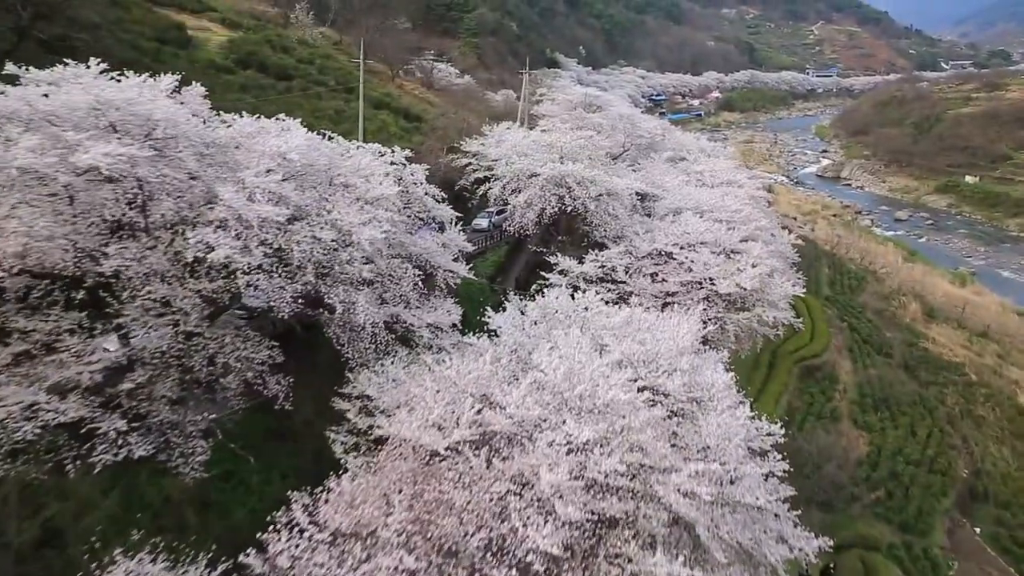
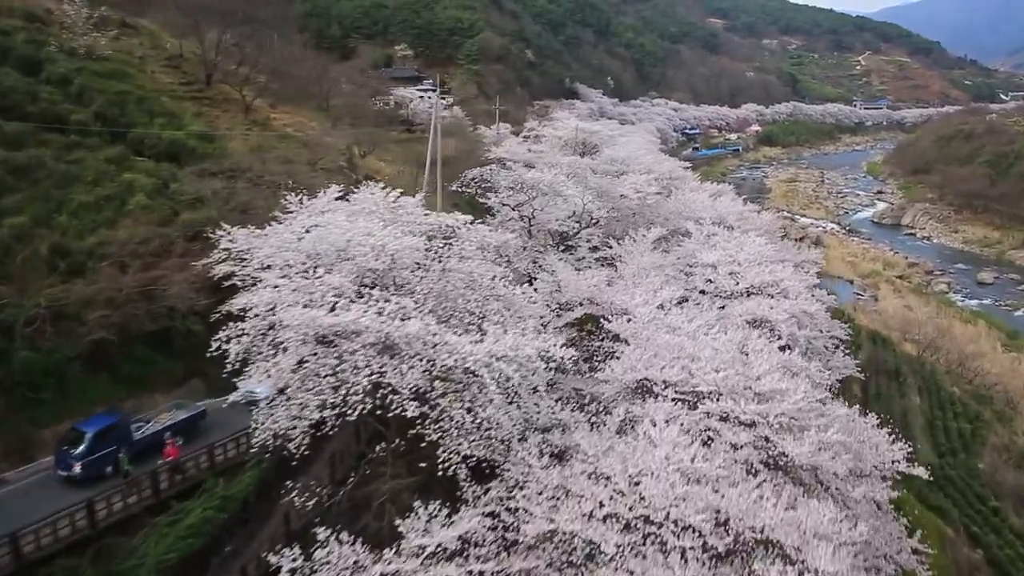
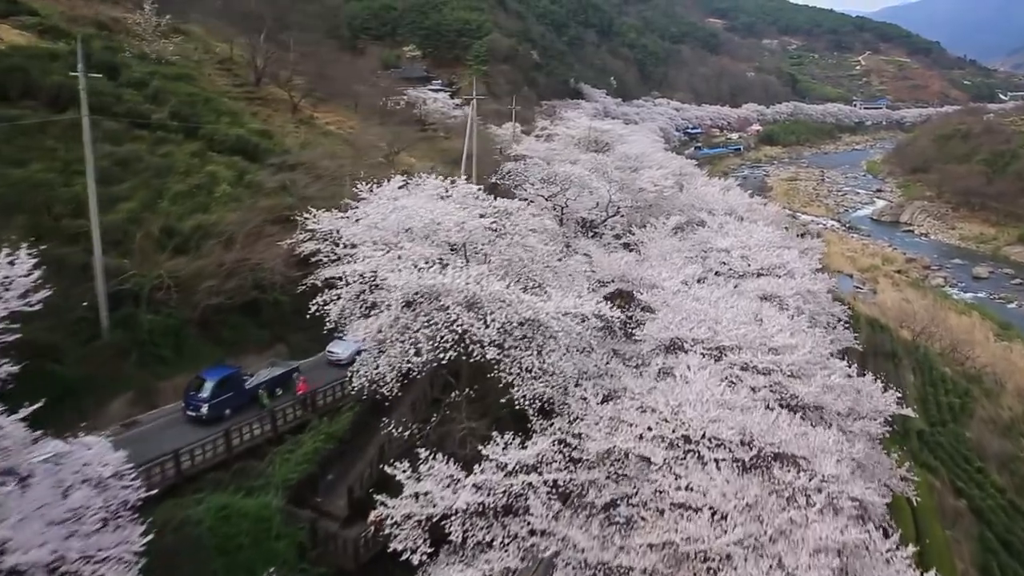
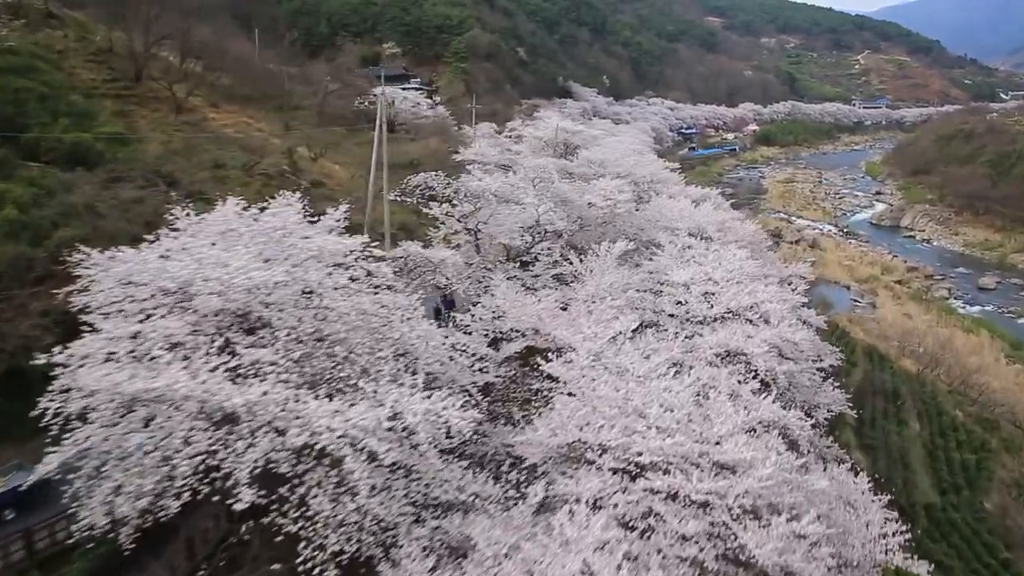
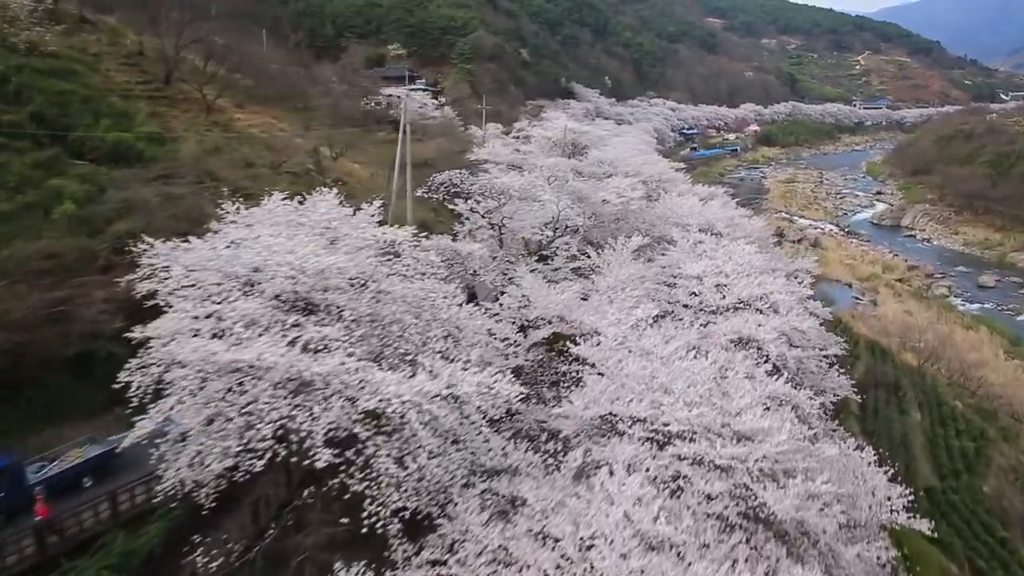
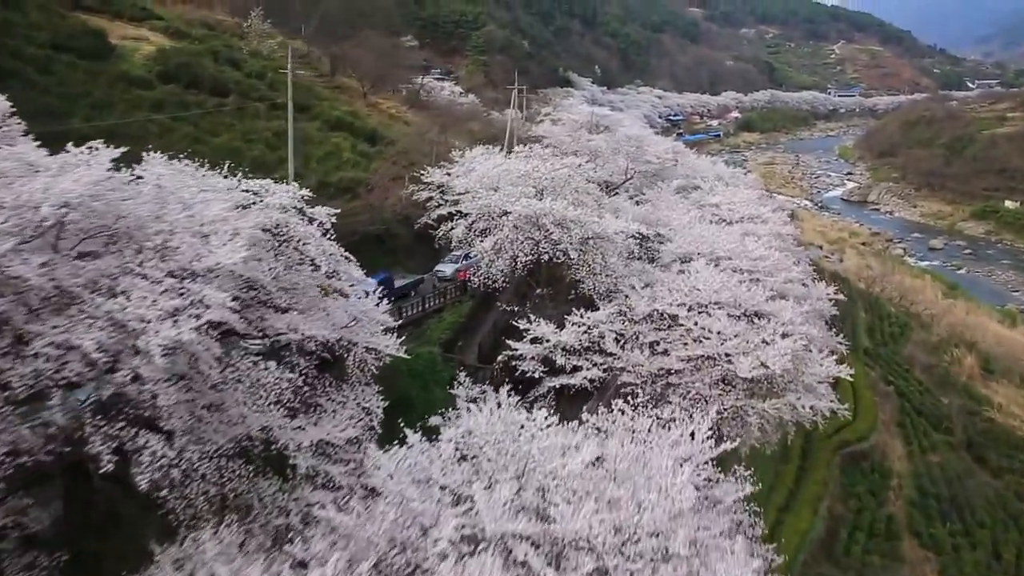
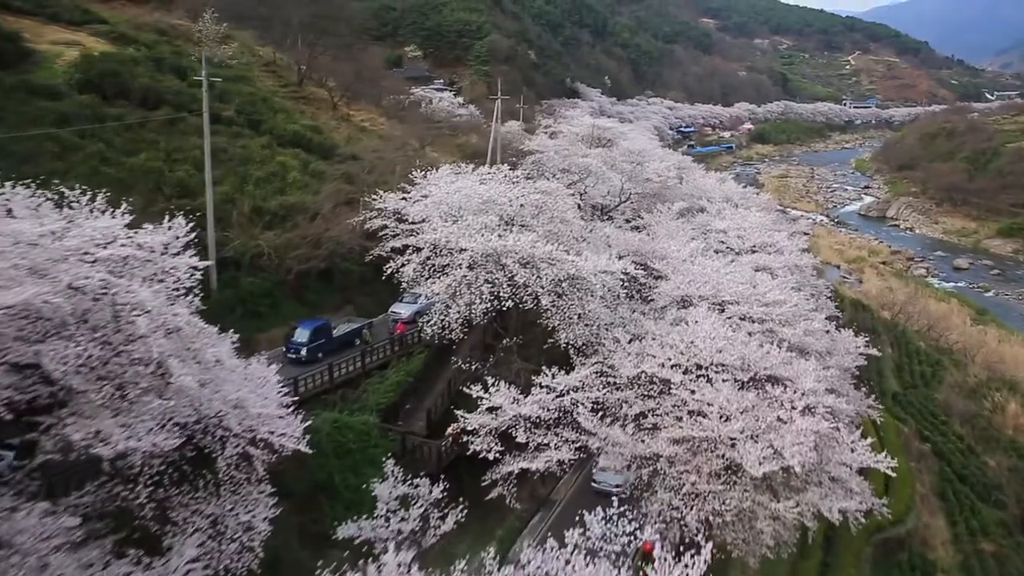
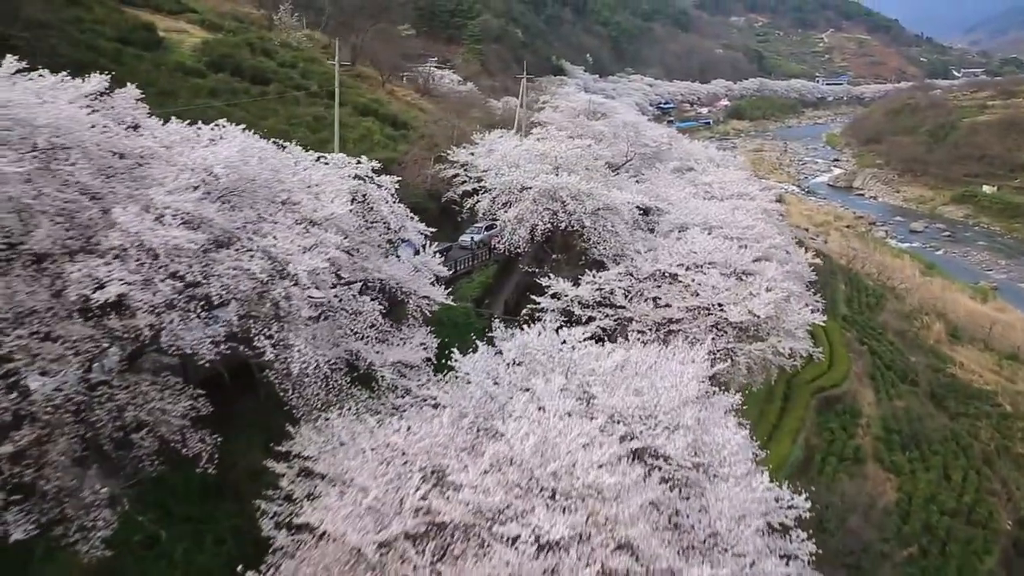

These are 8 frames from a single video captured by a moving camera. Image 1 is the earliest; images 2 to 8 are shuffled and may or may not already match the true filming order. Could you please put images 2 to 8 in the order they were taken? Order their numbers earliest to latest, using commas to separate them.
8, 6, 7, 3, 2, 5, 4
